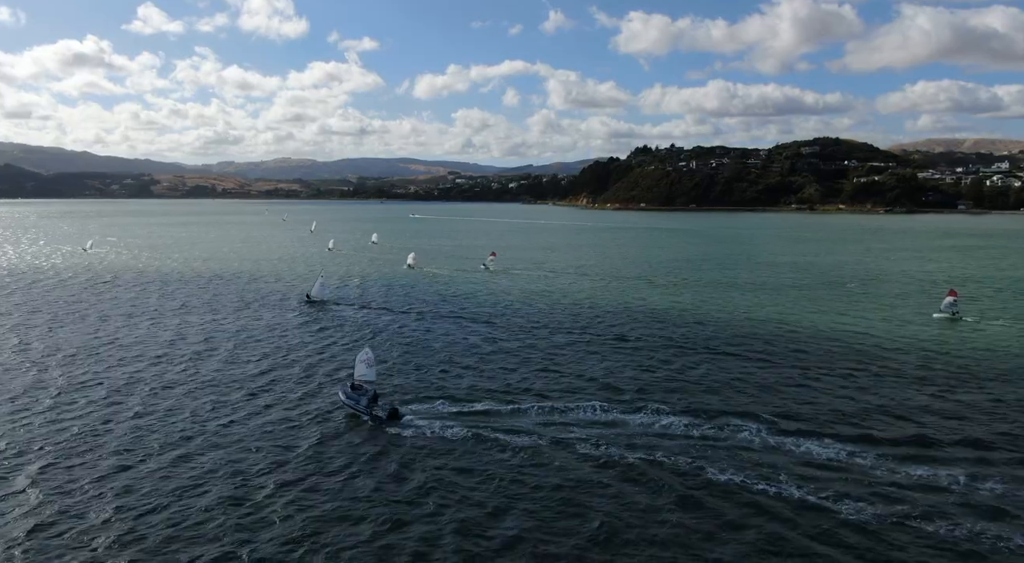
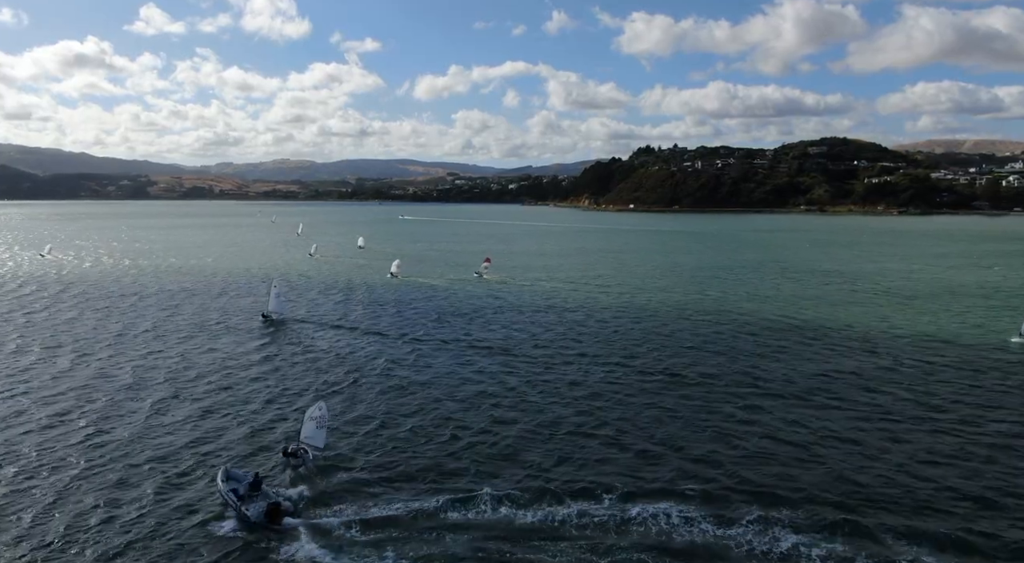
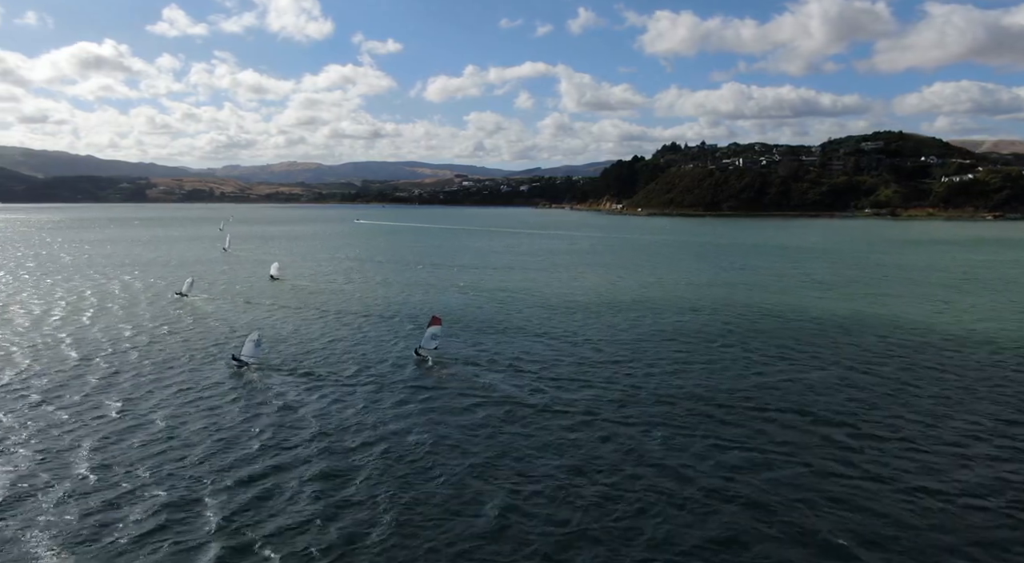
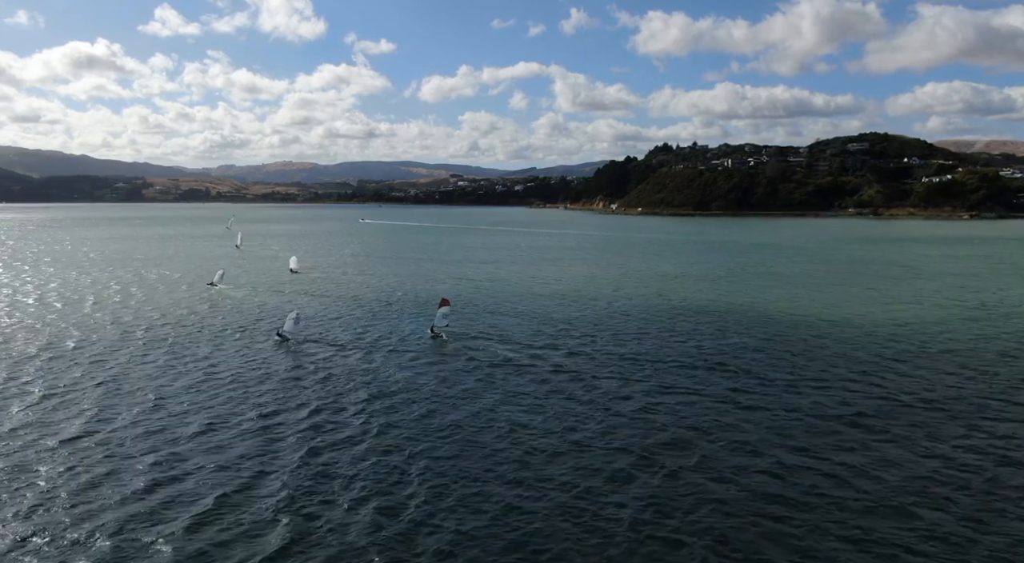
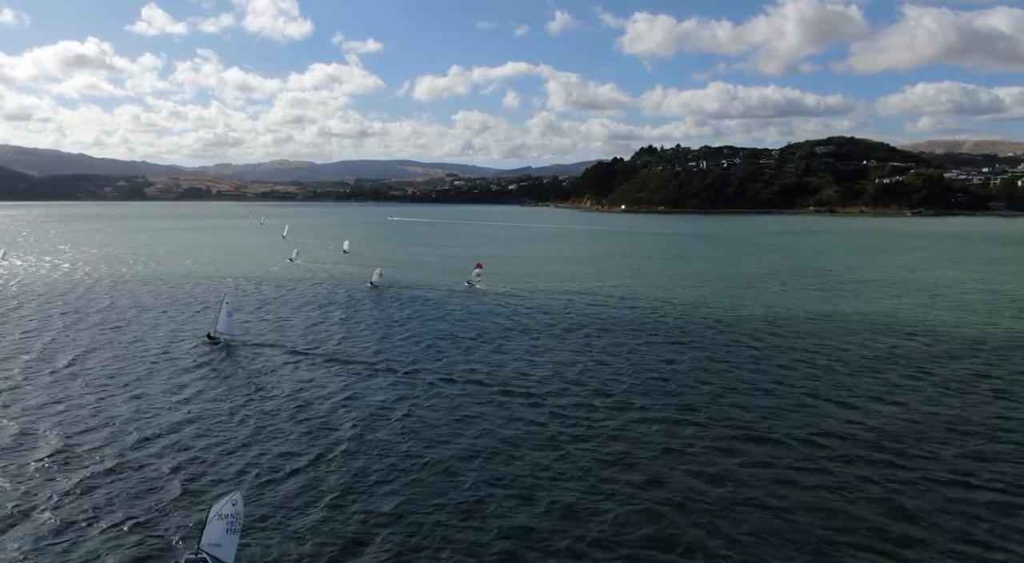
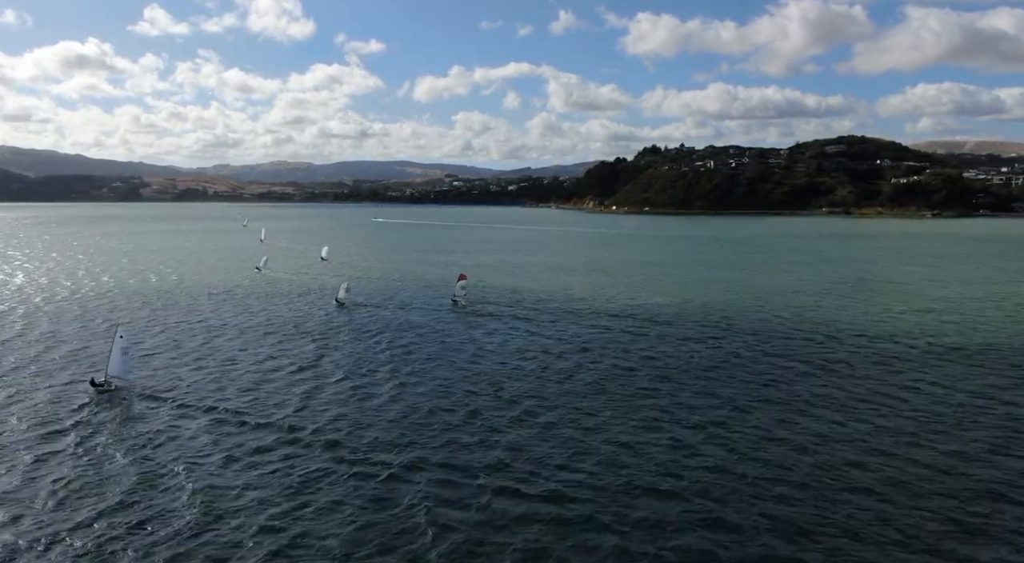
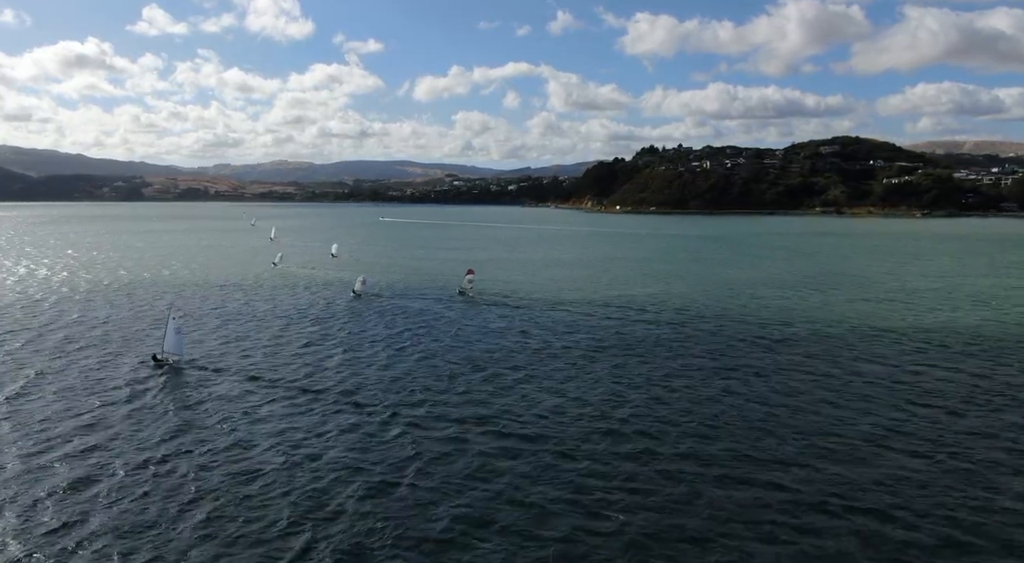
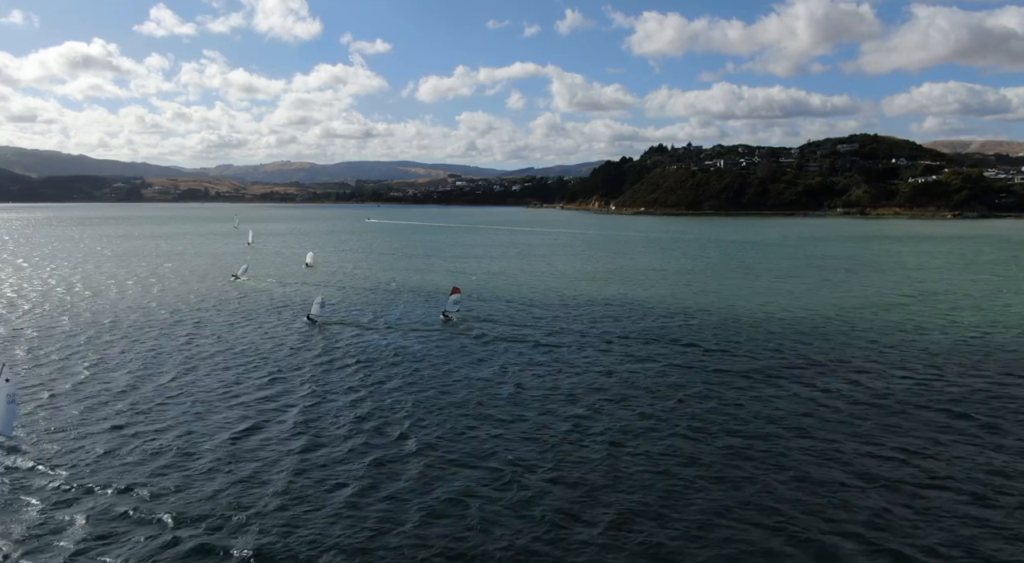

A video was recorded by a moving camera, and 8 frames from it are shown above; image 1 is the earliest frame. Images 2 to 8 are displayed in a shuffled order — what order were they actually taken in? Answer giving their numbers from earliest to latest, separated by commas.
2, 5, 7, 6, 8, 4, 3
